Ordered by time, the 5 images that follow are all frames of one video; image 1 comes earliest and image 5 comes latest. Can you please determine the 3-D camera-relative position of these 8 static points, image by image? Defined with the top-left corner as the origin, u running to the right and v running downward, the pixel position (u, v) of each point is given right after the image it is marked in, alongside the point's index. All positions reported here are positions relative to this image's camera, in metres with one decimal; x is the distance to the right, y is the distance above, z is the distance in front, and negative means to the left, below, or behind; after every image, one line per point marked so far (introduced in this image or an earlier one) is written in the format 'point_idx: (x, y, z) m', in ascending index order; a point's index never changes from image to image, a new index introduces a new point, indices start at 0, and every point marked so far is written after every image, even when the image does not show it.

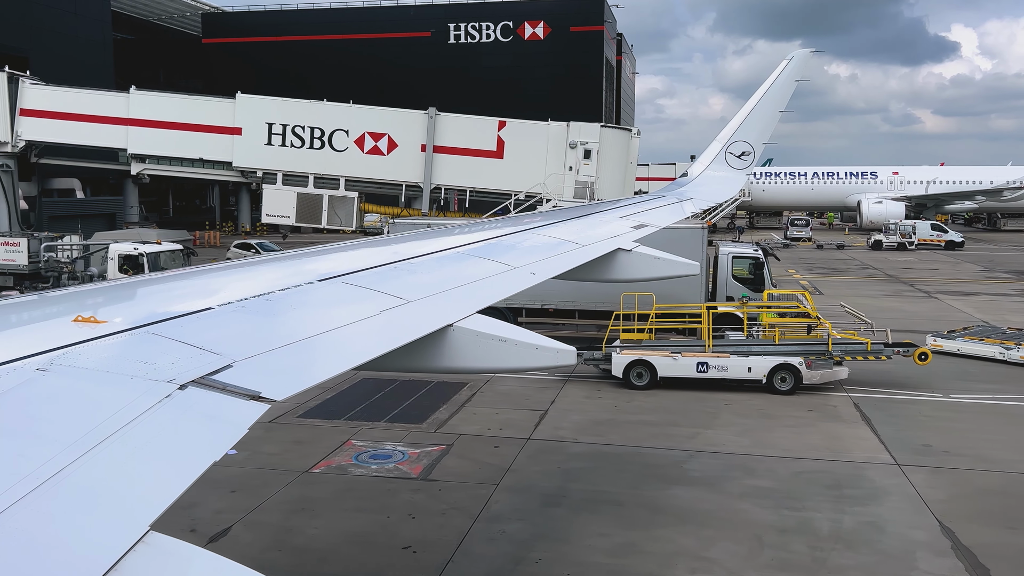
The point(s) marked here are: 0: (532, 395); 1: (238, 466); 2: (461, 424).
0: (+0.4, -1.9, +15.6) m
1: (-3.5, -2.3, +11.4) m
2: (-0.8, -2.1, +13.5) m
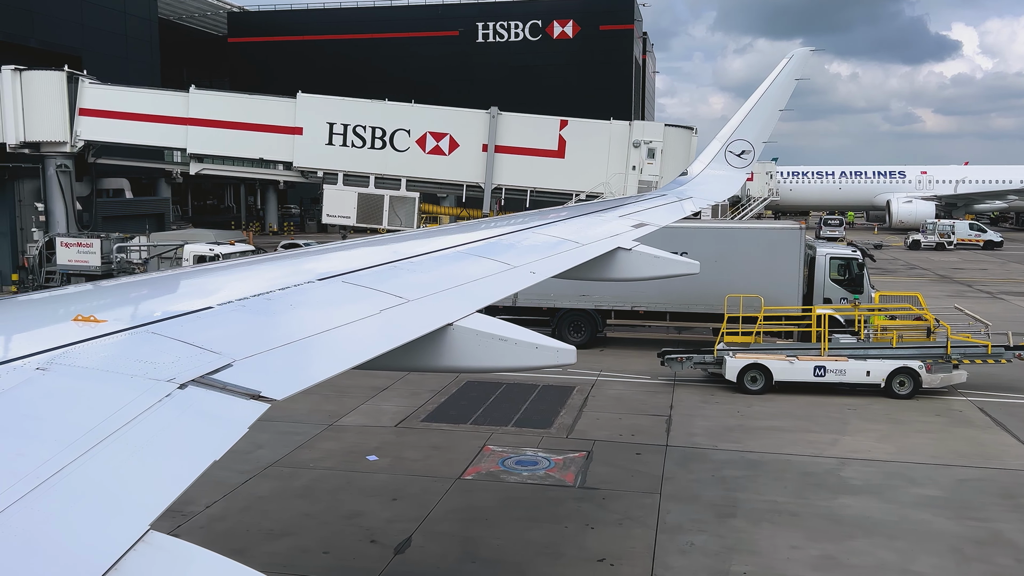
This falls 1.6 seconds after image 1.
0: (+2.3, -1.9, +15.3) m
1: (-1.6, -2.3, +11.2) m
2: (+1.2, -2.1, +13.2) m
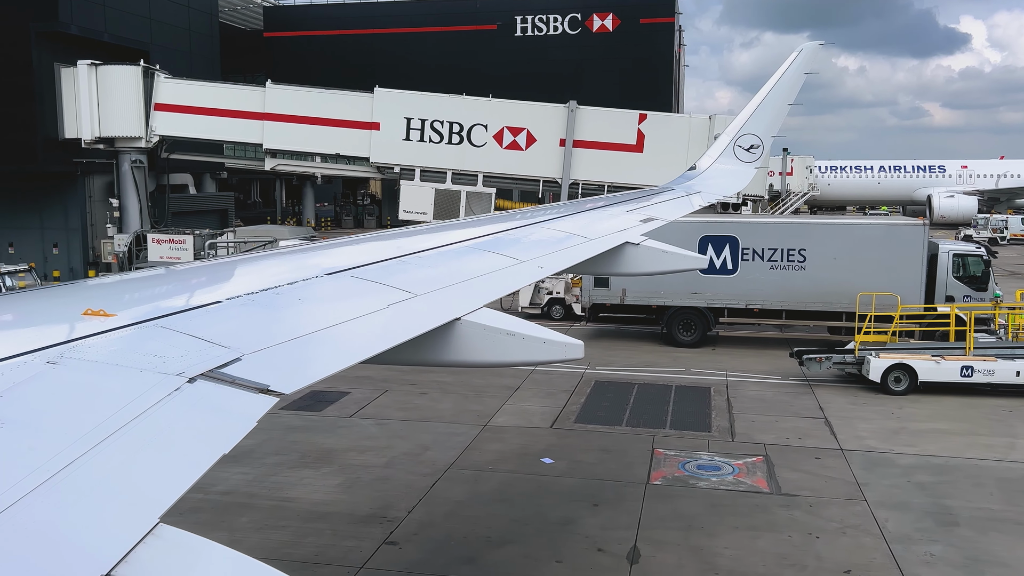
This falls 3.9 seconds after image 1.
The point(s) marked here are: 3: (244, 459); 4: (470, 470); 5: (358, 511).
0: (+4.7, -1.9, +14.9) m
1: (+0.7, -2.3, +10.9) m
2: (+3.5, -2.1, +12.9) m
3: (-3.5, -2.2, +11.4) m
4: (-0.5, -2.3, +11.1) m
5: (-1.7, -2.4, +9.7) m
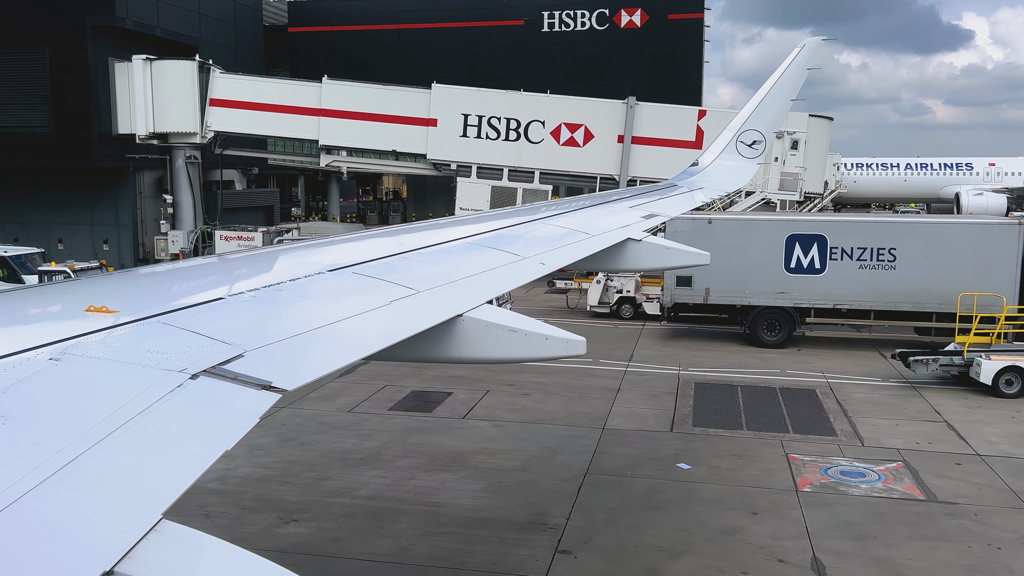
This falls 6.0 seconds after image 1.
0: (+6.4, -1.9, +14.6) m
1: (+2.4, -2.3, +10.6) m
2: (+5.3, -2.1, +12.6) m
3: (-1.7, -2.2, +11.2) m
4: (+1.2, -2.3, +10.9) m
5: (0.0, -2.4, +9.4) m
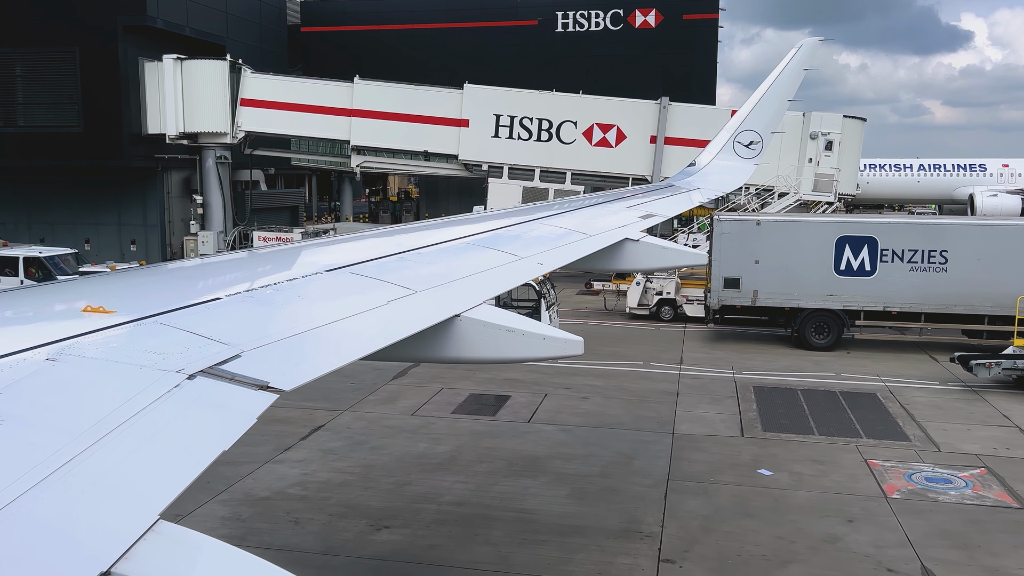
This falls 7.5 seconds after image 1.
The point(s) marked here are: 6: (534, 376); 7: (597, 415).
0: (+7.4, -2.0, +14.5) m
1: (+3.4, -2.4, +10.5) m
2: (+6.2, -2.2, +12.5) m
3: (-0.7, -2.2, +11.1) m
4: (+2.2, -2.3, +10.7) m
5: (+1.0, -2.5, +9.3) m
6: (+0.3, -1.6, +16.2) m
7: (+1.3, -2.0, +13.8) m
